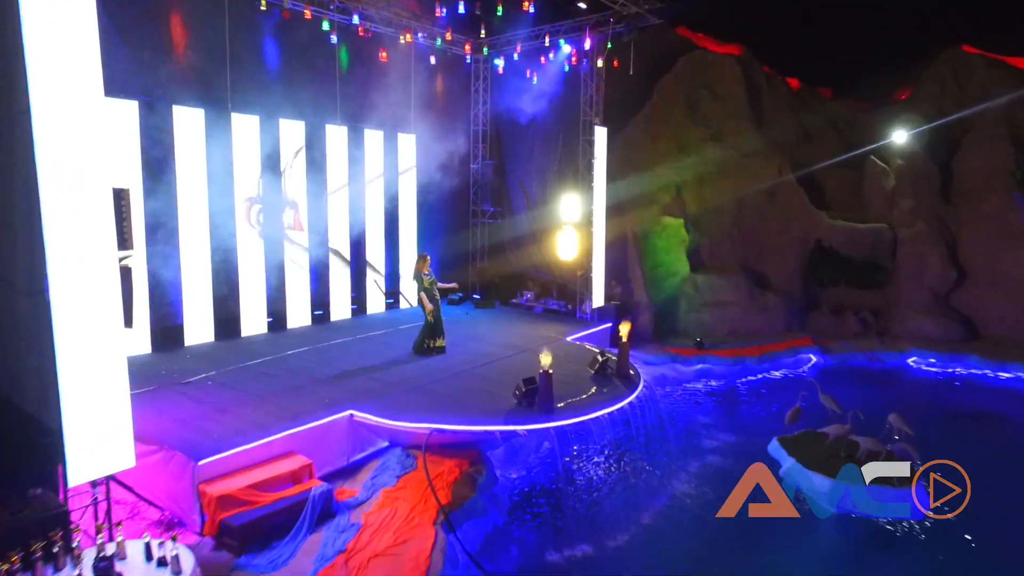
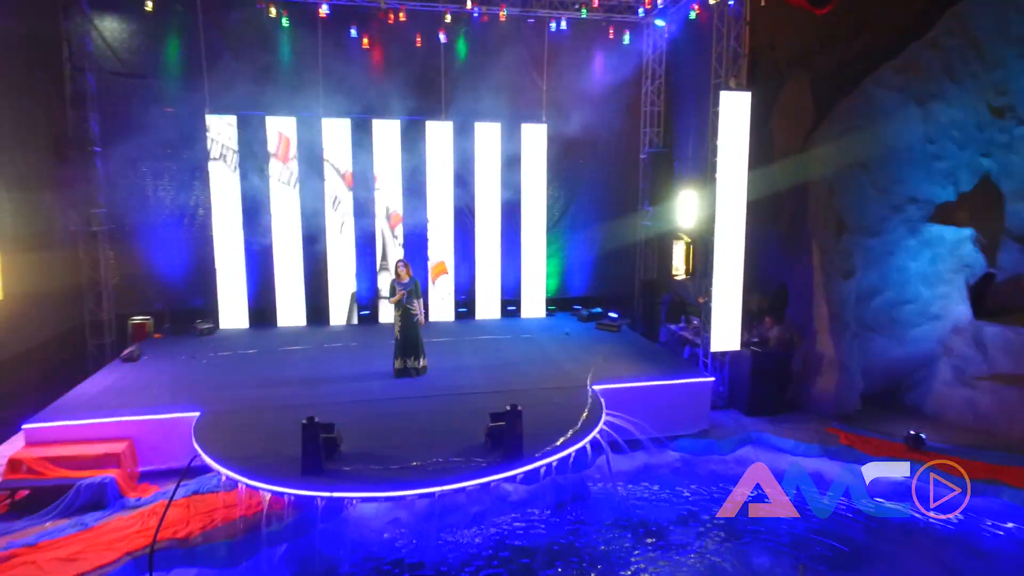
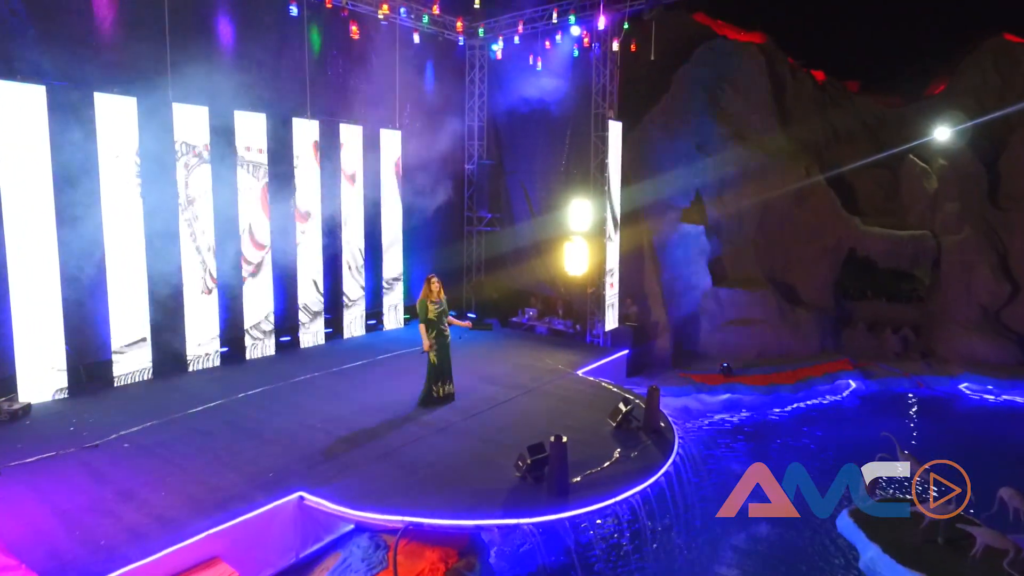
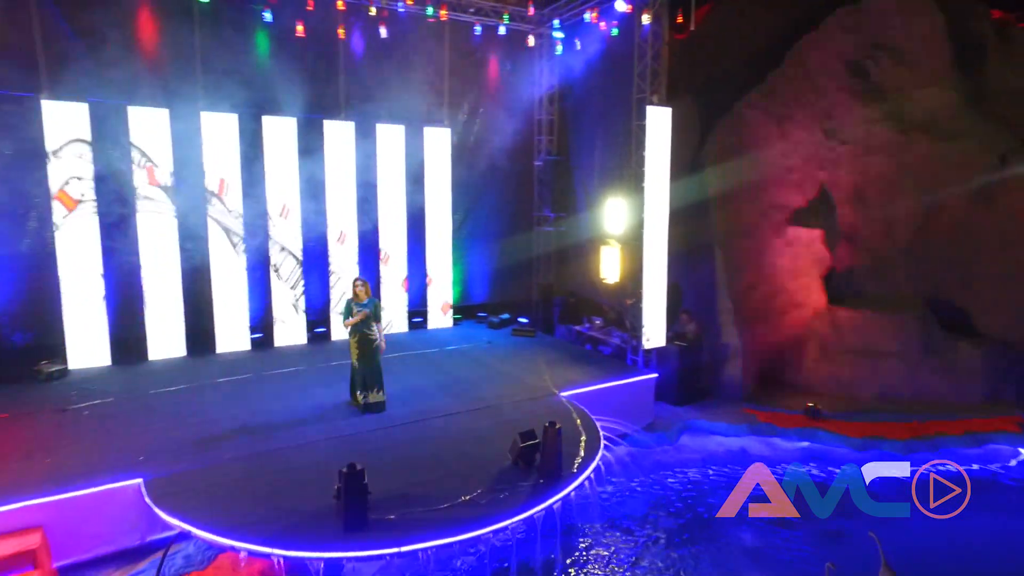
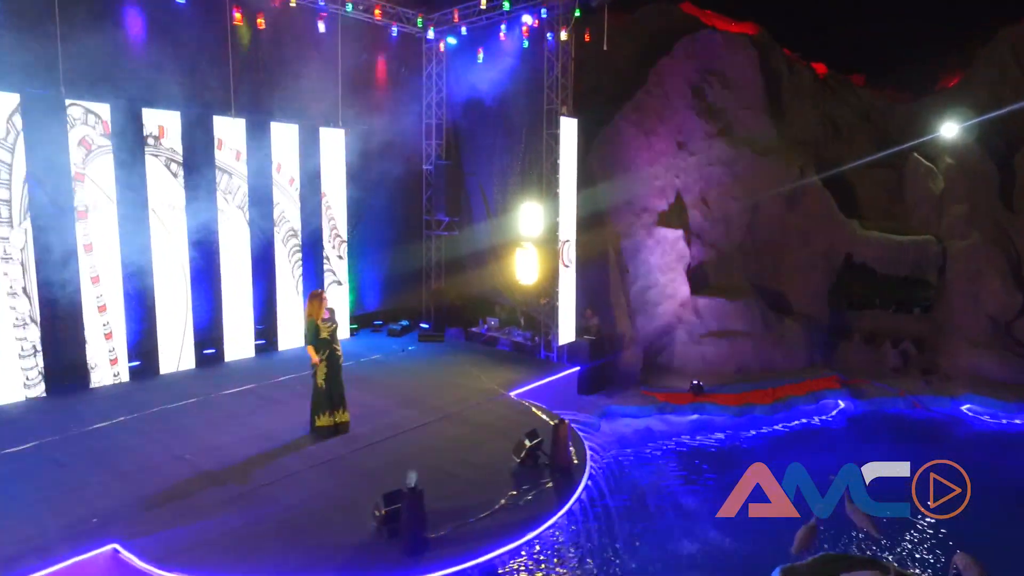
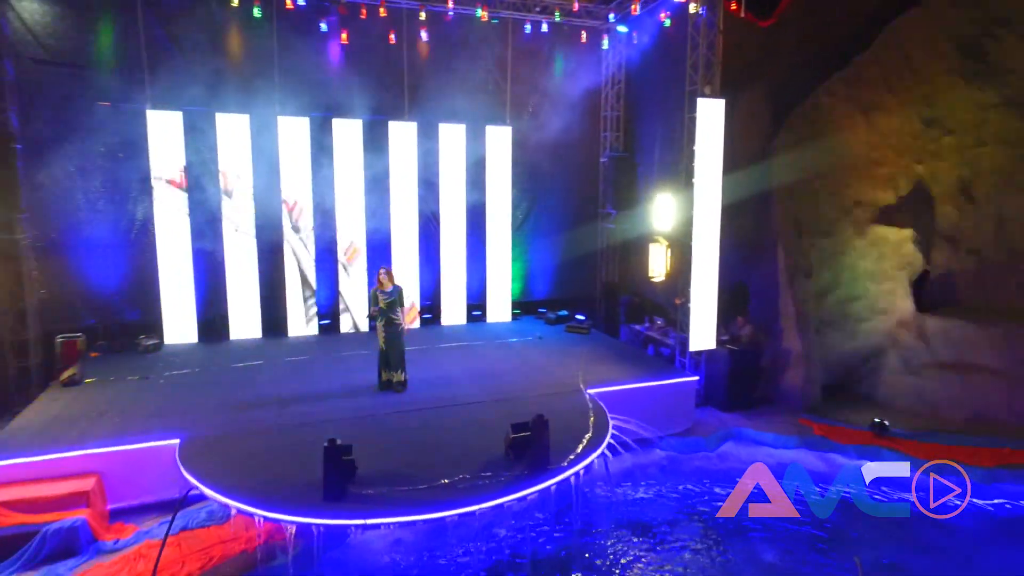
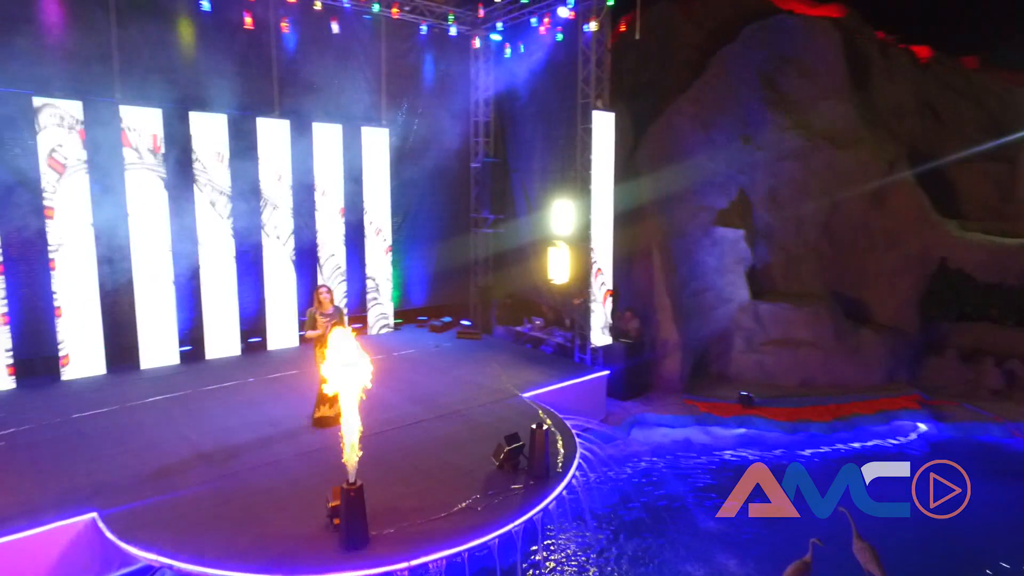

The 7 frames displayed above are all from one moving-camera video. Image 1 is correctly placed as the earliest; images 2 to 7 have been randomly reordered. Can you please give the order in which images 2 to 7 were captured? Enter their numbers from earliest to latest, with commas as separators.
3, 5, 7, 4, 6, 2
